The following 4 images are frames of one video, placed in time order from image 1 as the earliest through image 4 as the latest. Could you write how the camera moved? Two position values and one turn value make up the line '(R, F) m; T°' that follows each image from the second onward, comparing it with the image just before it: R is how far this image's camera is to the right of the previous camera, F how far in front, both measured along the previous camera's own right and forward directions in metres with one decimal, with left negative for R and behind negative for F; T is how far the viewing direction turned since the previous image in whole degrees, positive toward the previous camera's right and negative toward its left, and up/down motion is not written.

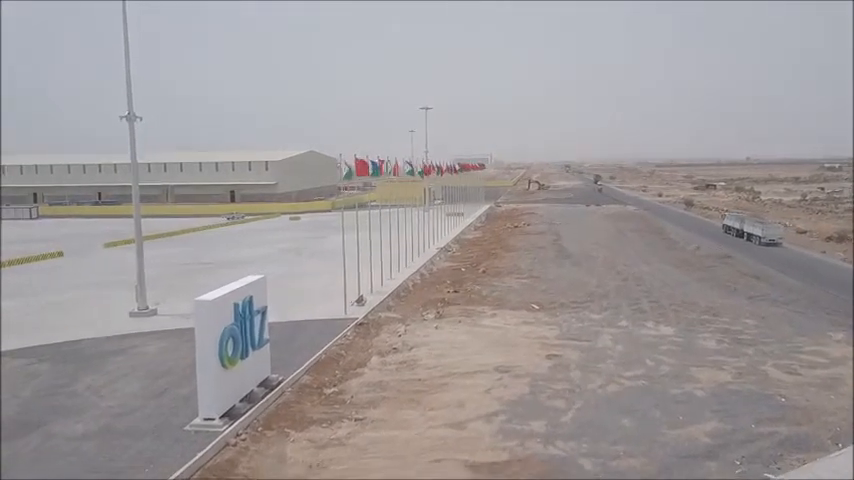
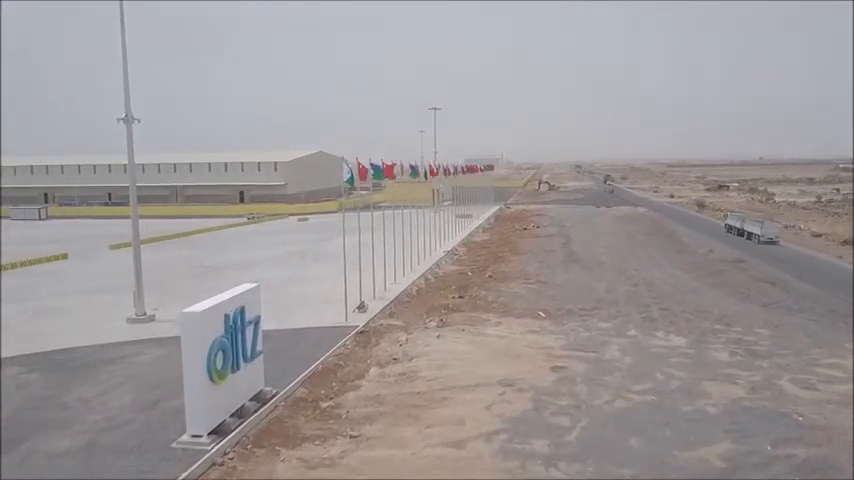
(+0.1, +0.3) m; -1°
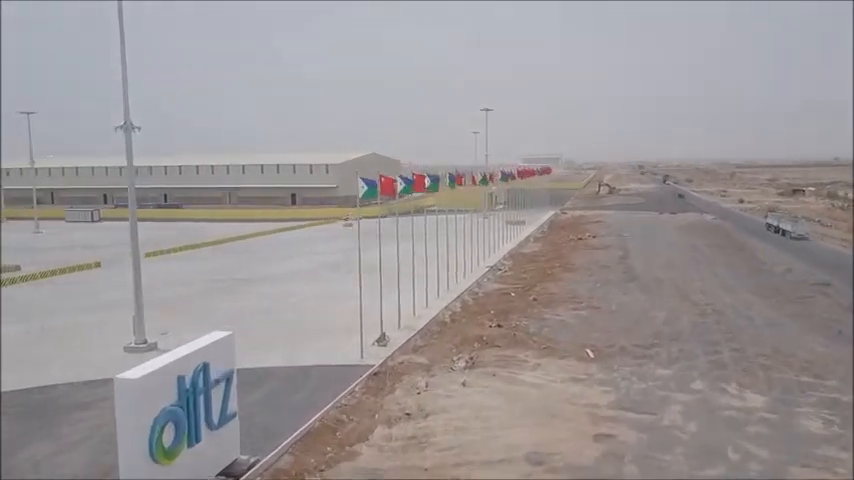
(+0.5, +1.7) m; -5°
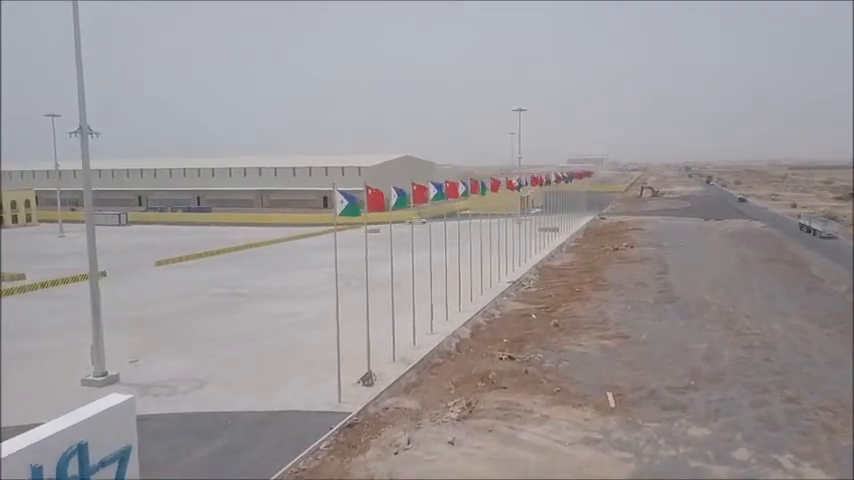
(+0.7, +1.6) m; -3°
